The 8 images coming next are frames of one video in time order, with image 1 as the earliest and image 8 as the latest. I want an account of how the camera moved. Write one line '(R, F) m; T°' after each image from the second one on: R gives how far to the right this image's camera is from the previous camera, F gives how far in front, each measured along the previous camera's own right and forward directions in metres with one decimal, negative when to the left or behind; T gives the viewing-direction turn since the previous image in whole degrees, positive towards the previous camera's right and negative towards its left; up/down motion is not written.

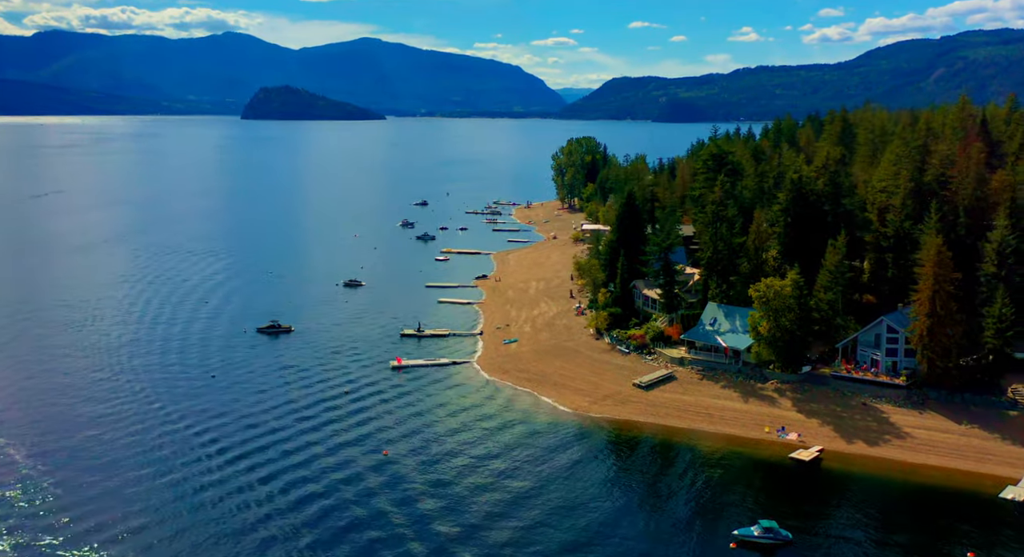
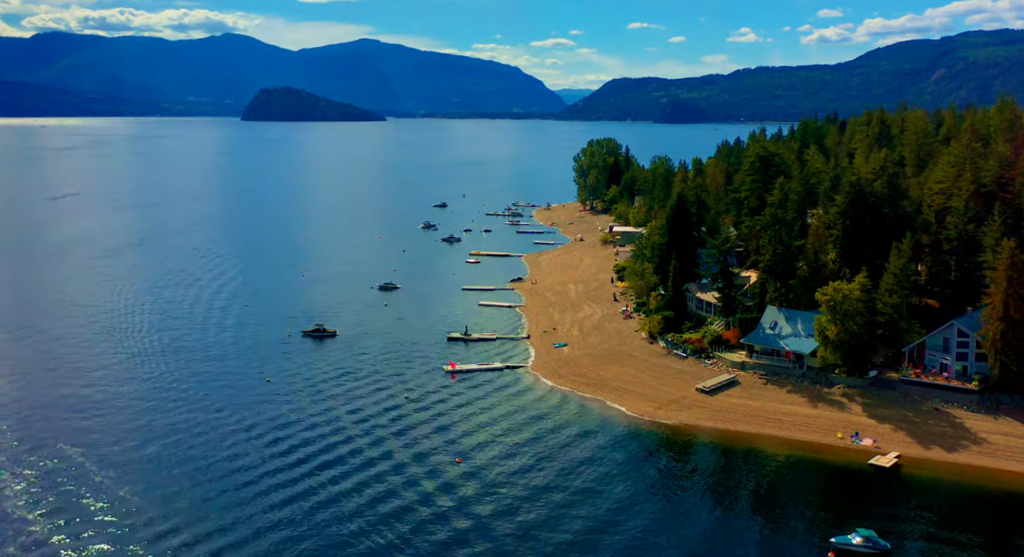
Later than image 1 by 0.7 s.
(-3.7, +0.3) m; -1°
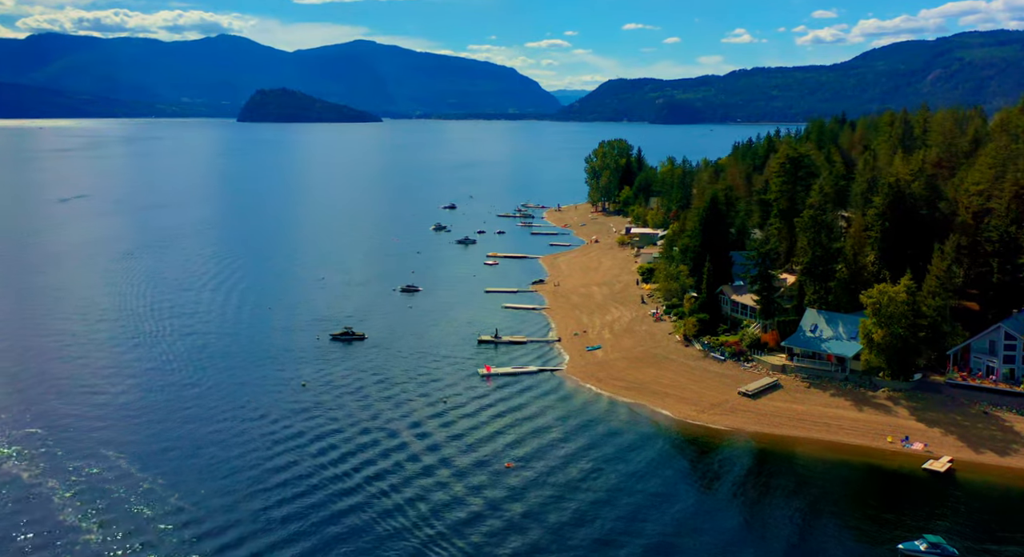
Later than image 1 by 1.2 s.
(-2.8, +0.2) m; 0°
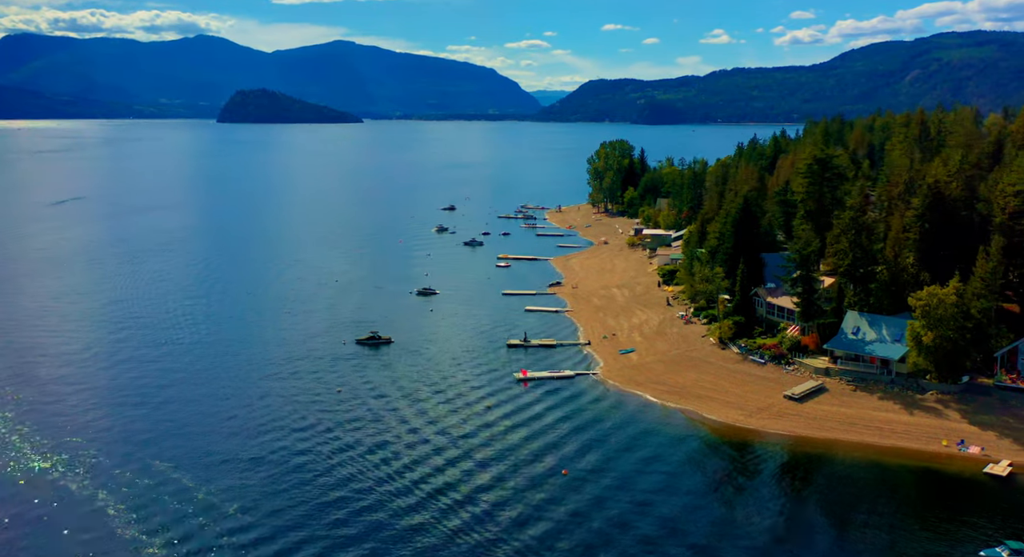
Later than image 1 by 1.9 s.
(-3.8, +0.6) m; 0°
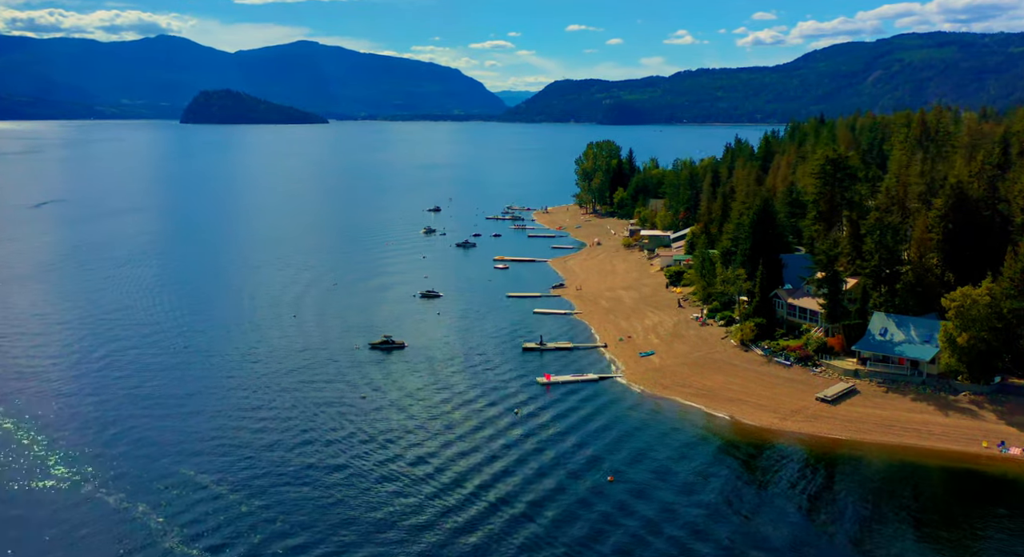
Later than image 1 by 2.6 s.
(-3.8, +0.9) m; +1°
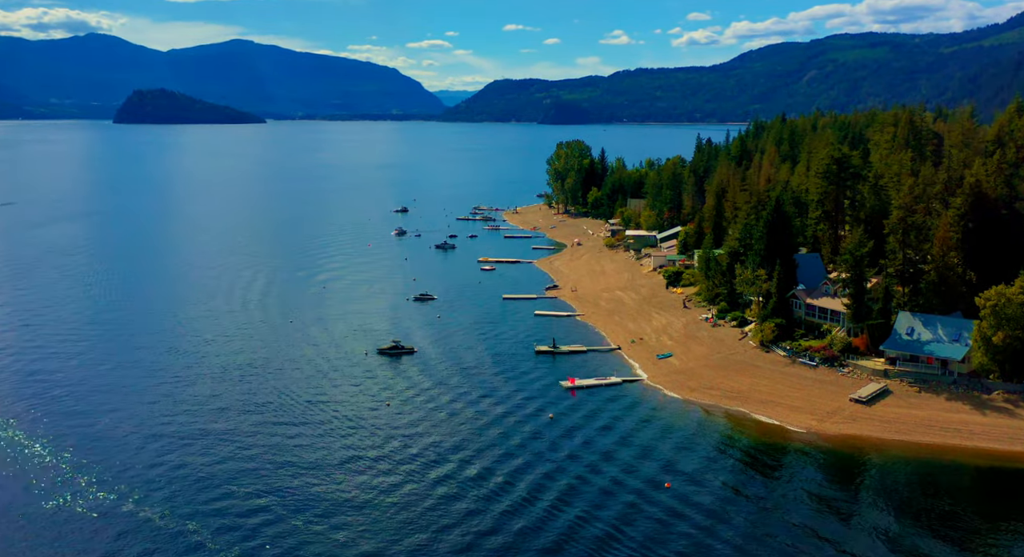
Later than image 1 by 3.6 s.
(-5.5, +1.5) m; +3°
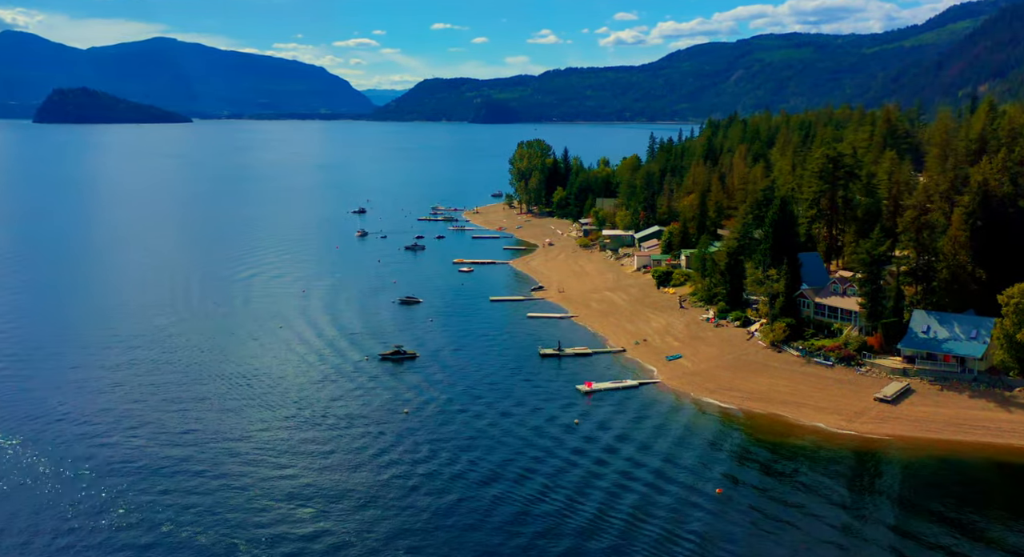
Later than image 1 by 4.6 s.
(-5.5, +1.7) m; +3°
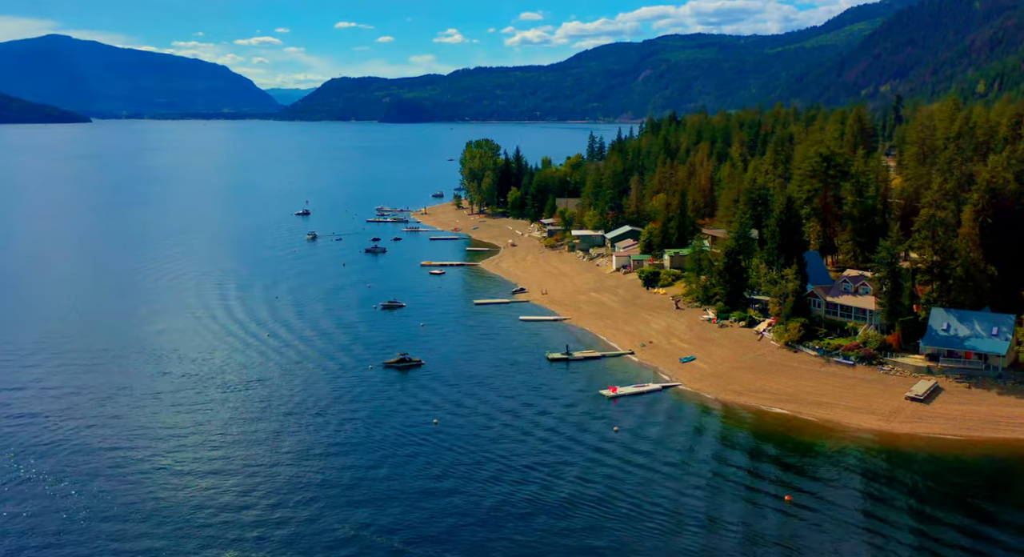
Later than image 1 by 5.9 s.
(-7.2, +2.4) m; +5°
